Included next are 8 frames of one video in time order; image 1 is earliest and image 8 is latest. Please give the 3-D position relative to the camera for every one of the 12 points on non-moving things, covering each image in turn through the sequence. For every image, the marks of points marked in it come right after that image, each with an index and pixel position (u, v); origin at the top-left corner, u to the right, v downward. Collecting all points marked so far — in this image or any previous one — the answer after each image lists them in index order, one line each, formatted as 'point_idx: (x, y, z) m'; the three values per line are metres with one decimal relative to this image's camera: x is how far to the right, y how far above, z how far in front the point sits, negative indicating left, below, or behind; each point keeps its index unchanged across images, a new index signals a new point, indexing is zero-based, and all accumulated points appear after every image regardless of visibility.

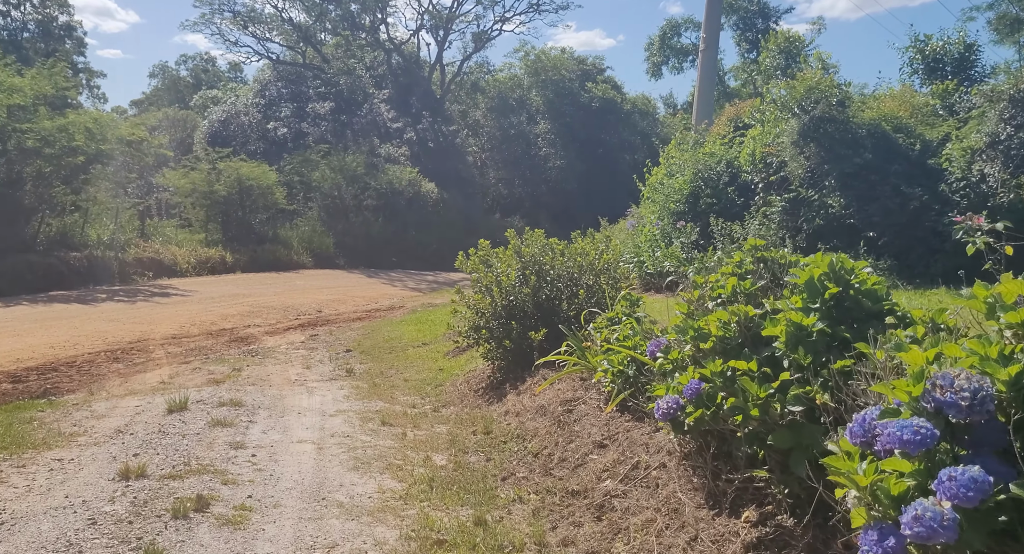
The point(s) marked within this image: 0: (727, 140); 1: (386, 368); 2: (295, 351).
0: (+3.6, +2.2, +14.4) m
1: (-1.5, -1.1, +10.4) m
2: (-3.0, -1.0, +12.2) m
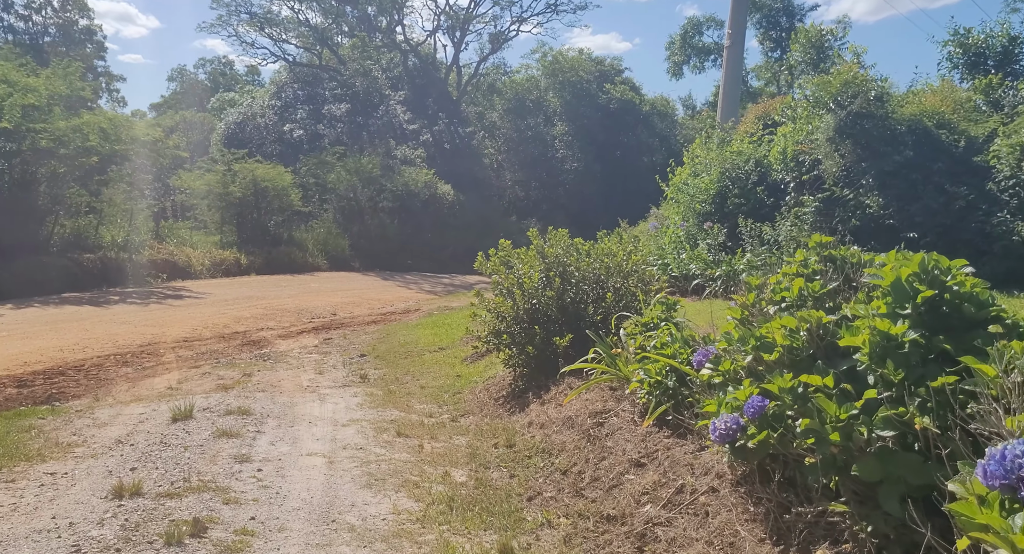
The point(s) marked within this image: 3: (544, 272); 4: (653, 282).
0: (+3.9, +2.2, +13.9) m
1: (-1.3, -1.1, +10.0) m
2: (-2.7, -1.1, +11.8) m
3: (+0.3, 0.0, +7.8) m
4: (+1.3, 0.0, +7.9) m
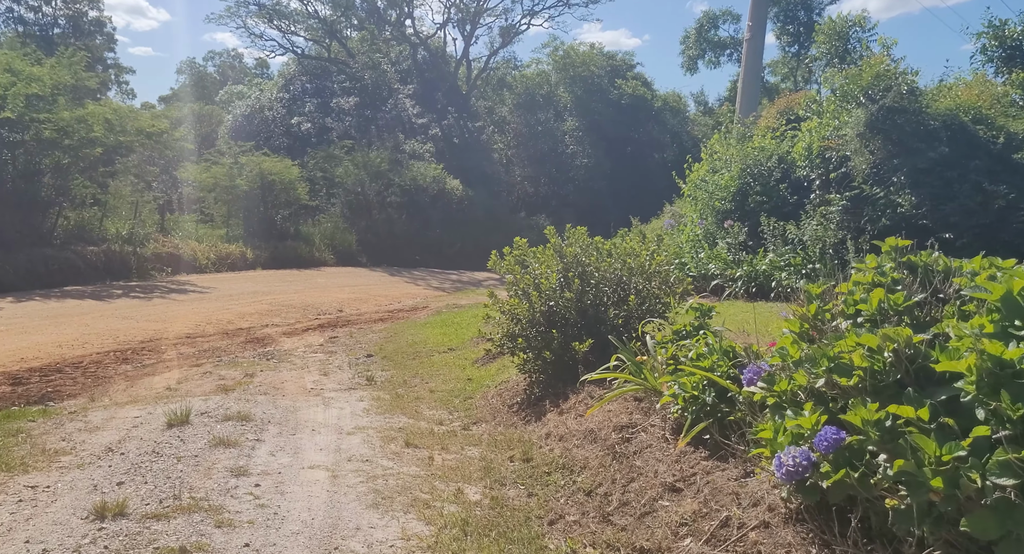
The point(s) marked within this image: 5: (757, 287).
0: (+4.1, +2.2, +13.5) m
1: (-1.1, -1.1, +9.5) m
2: (-2.6, -1.0, +11.4) m
3: (+0.4, 0.0, +7.4) m
4: (+1.4, -0.1, +7.4) m
5: (+3.1, -0.1, +11.3) m
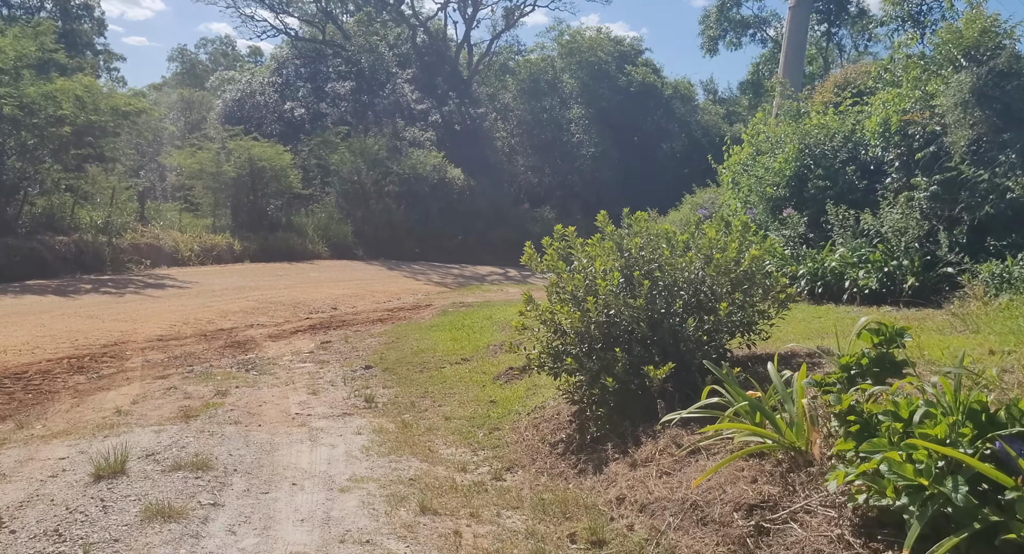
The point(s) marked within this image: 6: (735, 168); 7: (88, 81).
0: (+4.4, +2.2, +11.7) m
1: (-0.8, -1.1, +7.8) m
2: (-2.3, -1.0, +9.6) m
3: (+0.7, 0.0, +5.6) m
4: (+1.7, -0.1, +5.7) m
5: (+3.4, -0.1, +9.6) m
6: (+3.4, +1.7, +13.6) m
7: (-8.6, +4.0, +17.8) m
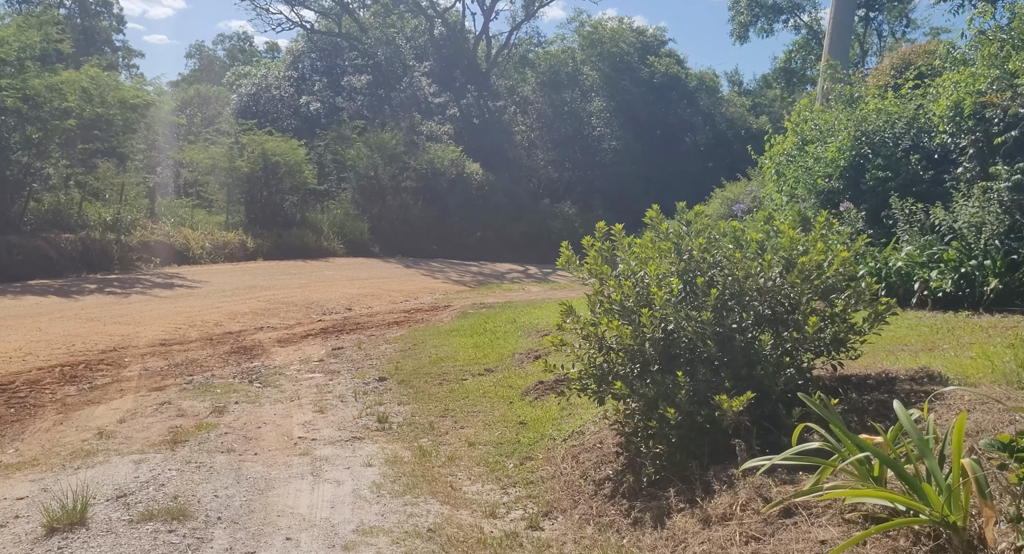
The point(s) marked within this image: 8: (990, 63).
0: (+4.7, +2.2, +10.7) m
1: (-0.6, -1.1, +6.9) m
2: (-2.0, -1.0, +8.8) m
3: (+0.9, 0.0, +4.7) m
4: (+1.9, -0.1, +4.7) m
5: (+3.7, -0.1, +8.6) m
6: (+3.8, +1.7, +12.6) m
7: (-8.2, +4.0, +17.1) m
8: (+4.8, +2.2, +8.9) m
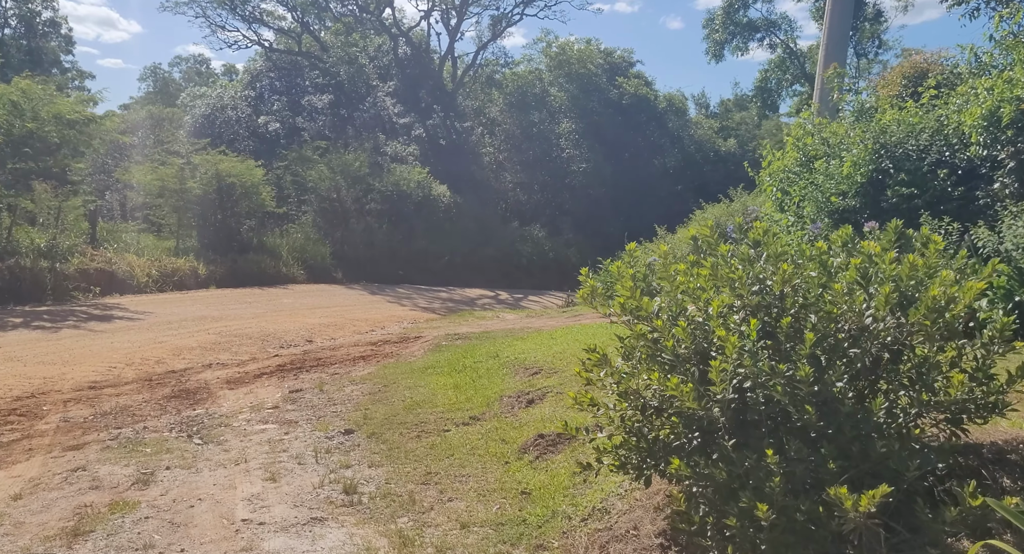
0: (+4.5, +1.9, +9.7) m
1: (-0.6, -1.3, +5.6) m
2: (-2.1, -1.3, +7.4) m
3: (+1.0, -0.1, +3.5) m
4: (+2.0, -0.2, +3.5) m
5: (+3.6, -0.4, +7.5) m
6: (+3.5, +1.3, +11.5) m
7: (-8.6, +3.4, +15.6) m
8: (+4.7, +1.9, +7.9) m
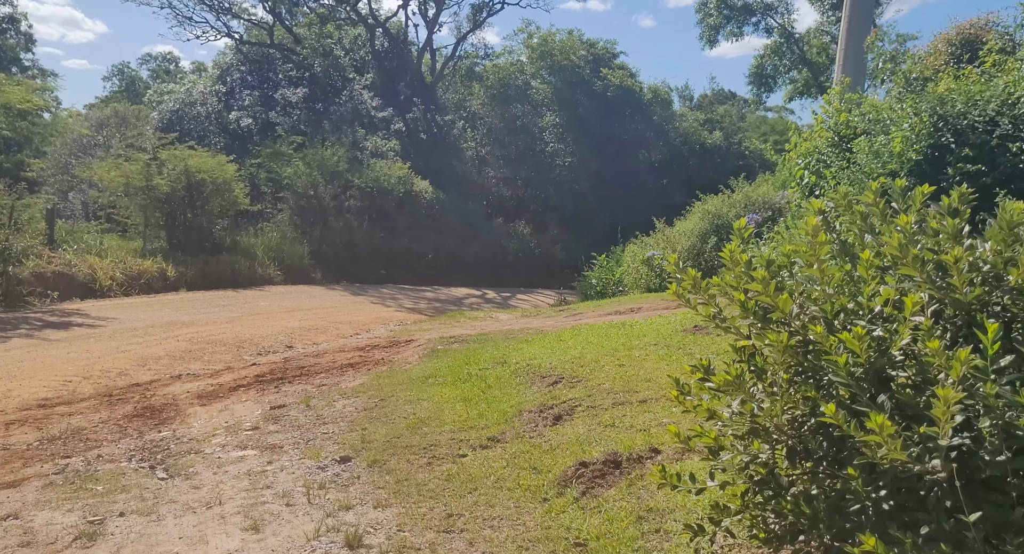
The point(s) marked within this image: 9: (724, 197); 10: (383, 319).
0: (+4.6, +2.0, +8.7) m
1: (-0.4, -1.3, +4.4) m
2: (-1.9, -1.3, +6.2) m
3: (+1.3, -0.1, +2.4) m
4: (+2.2, -0.2, +2.4) m
5: (+3.8, -0.3, +6.4) m
6: (+3.6, +1.4, +10.5) m
7: (-8.7, +3.4, +14.2) m
8: (+4.8, +2.0, +6.8) m
9: (+4.5, +1.7, +18.6) m
10: (-2.2, -0.8, +15.3) m
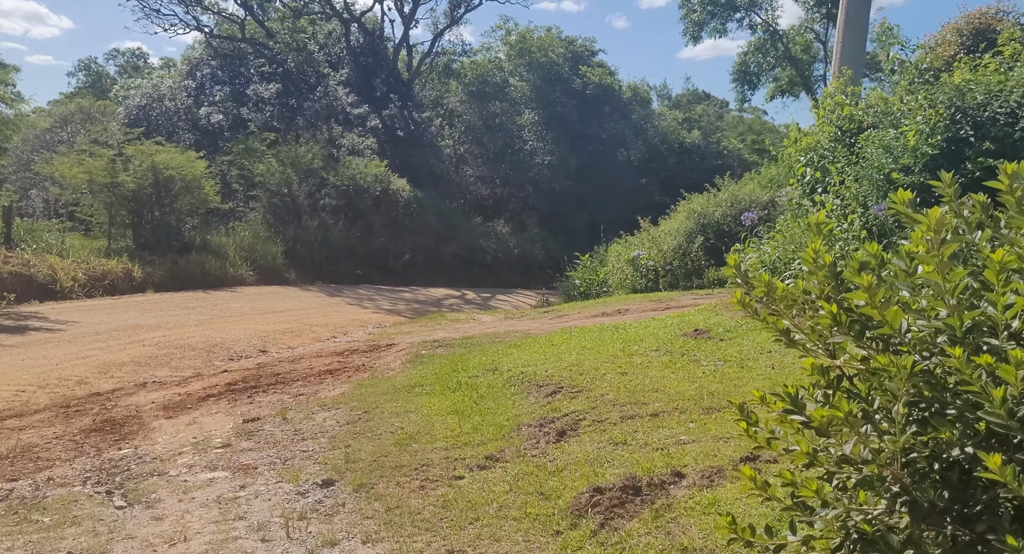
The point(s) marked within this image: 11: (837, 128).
0: (+4.5, +2.0, +8.2) m
1: (-0.3, -1.3, +3.8) m
2: (-1.9, -1.3, +5.5) m
3: (+1.4, -0.1, +1.8) m
4: (+2.4, -0.2, +1.9) m
5: (+3.8, -0.3, +5.9) m
6: (+3.4, +1.4, +10.0) m
7: (-9.0, +3.4, +13.3) m
8: (+4.8, +2.0, +6.4) m
9: (+4.2, +1.7, +18.1) m
10: (-2.5, -0.8, +14.6) m
11: (+3.6, +1.7, +9.7) m
